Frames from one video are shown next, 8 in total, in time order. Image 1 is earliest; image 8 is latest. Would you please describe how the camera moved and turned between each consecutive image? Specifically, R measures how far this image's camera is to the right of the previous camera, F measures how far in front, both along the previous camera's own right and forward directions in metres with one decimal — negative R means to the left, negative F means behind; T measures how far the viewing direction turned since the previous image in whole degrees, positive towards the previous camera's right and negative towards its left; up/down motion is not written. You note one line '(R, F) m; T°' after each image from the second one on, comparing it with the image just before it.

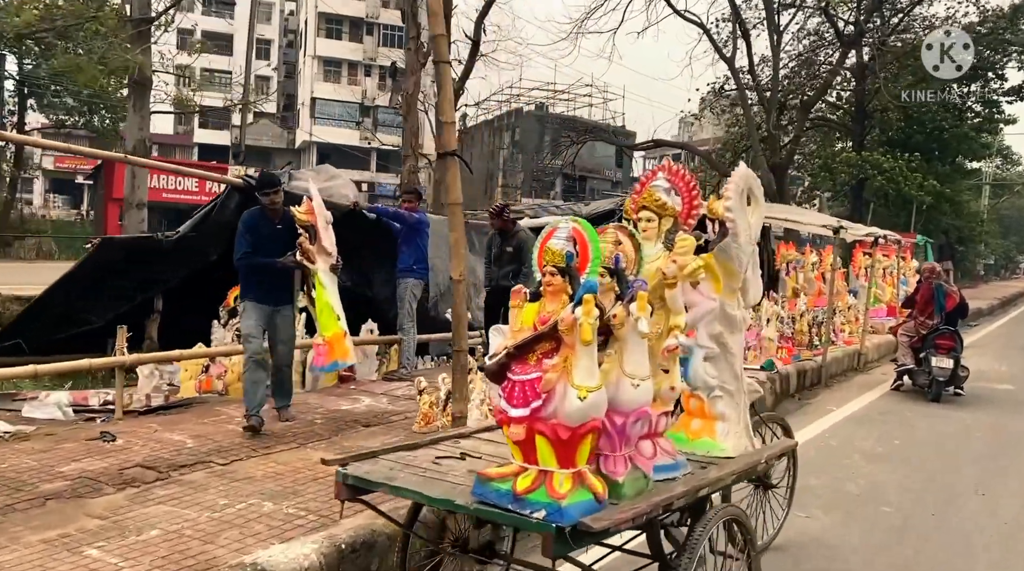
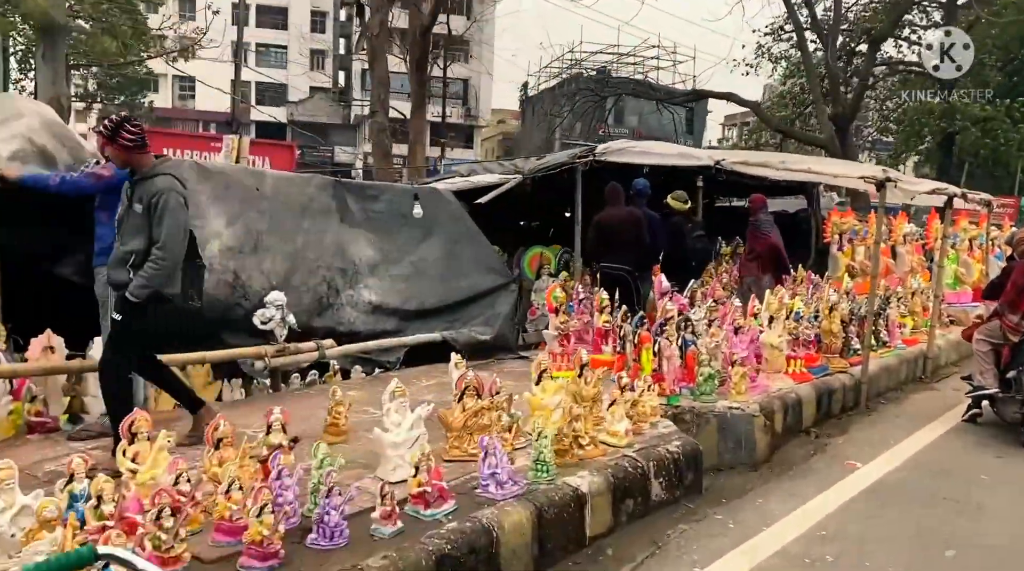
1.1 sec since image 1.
(+1.6, +3.4) m; -5°
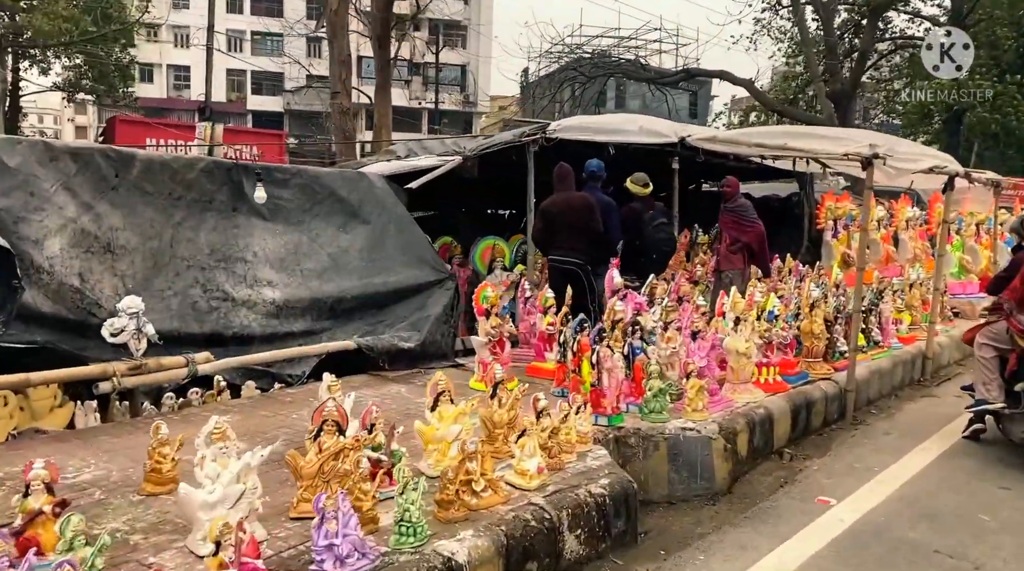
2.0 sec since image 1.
(+0.6, +1.1) m; 0°
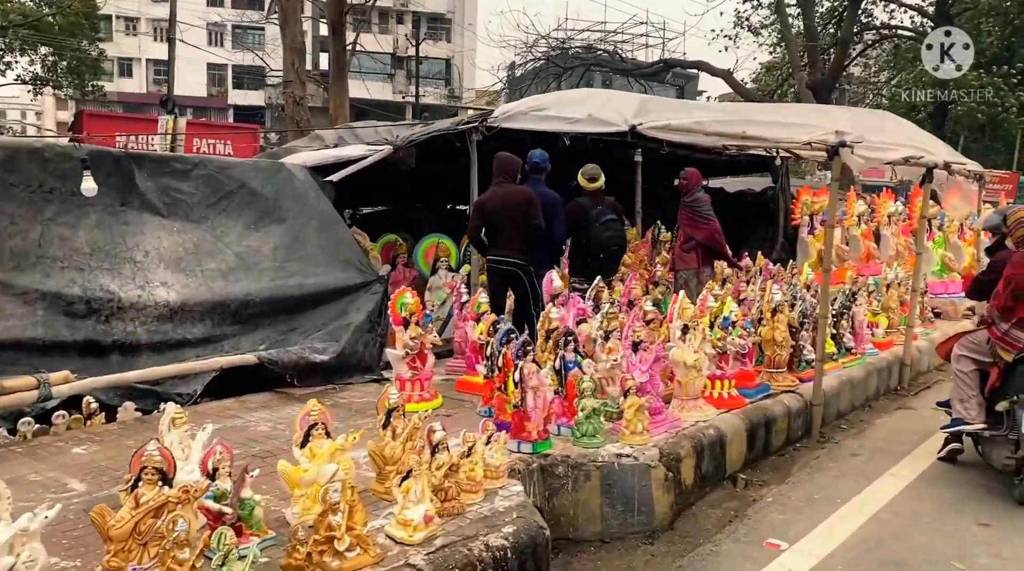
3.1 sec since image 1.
(+0.4, +0.7) m; +1°
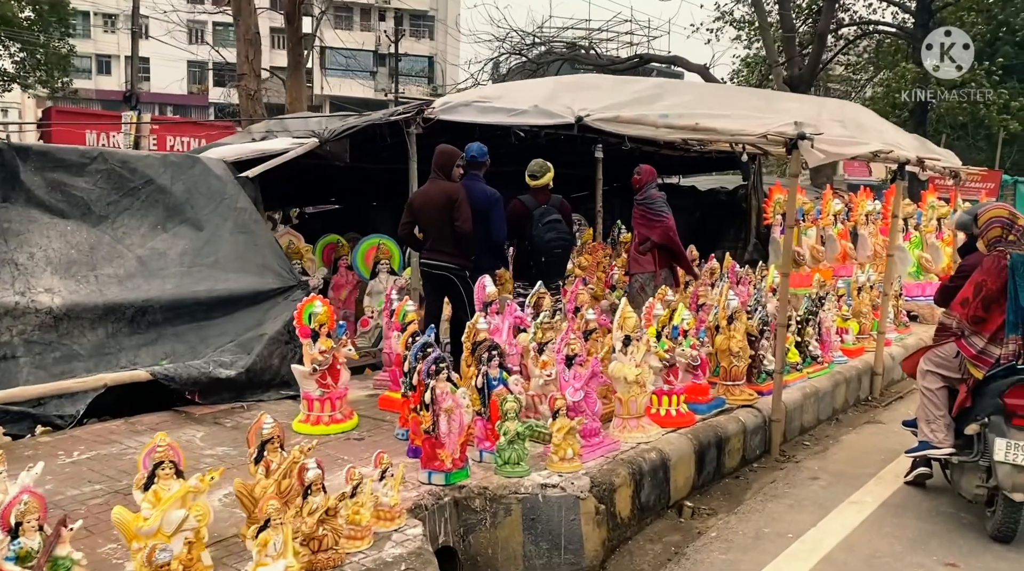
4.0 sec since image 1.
(+0.3, +0.6) m; +1°
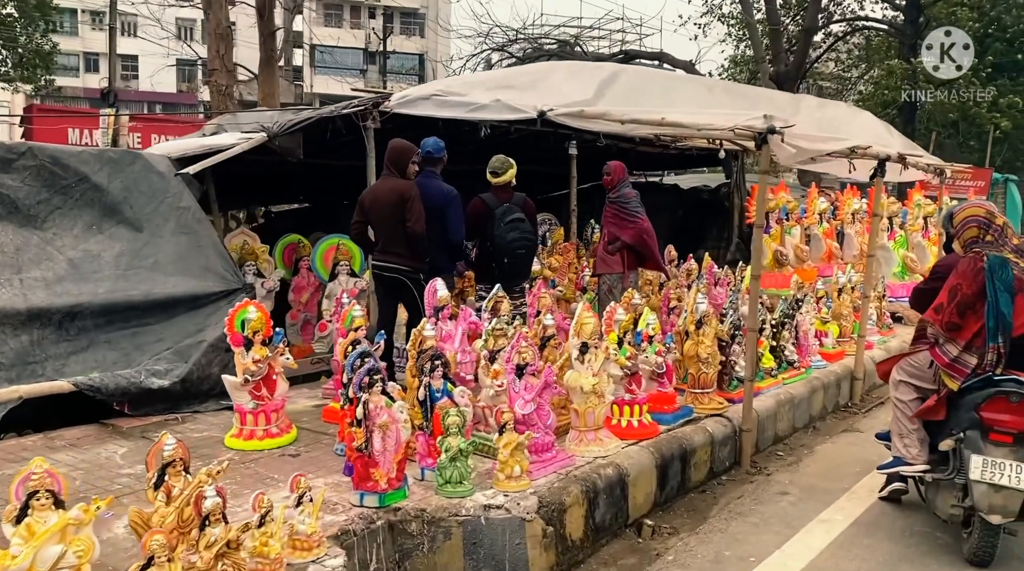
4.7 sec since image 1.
(+0.2, +0.3) m; 0°
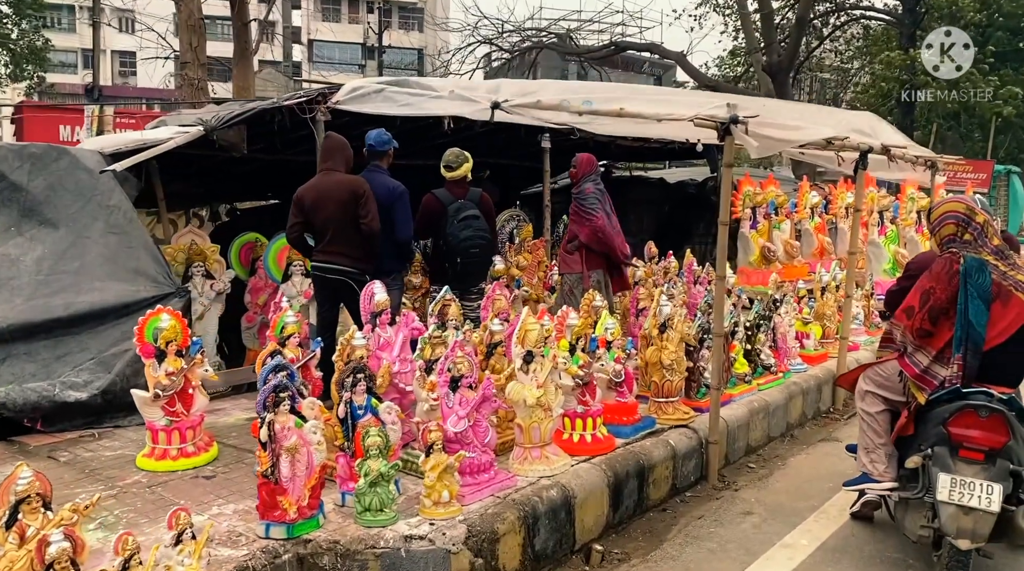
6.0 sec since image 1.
(+0.3, +0.4) m; 0°
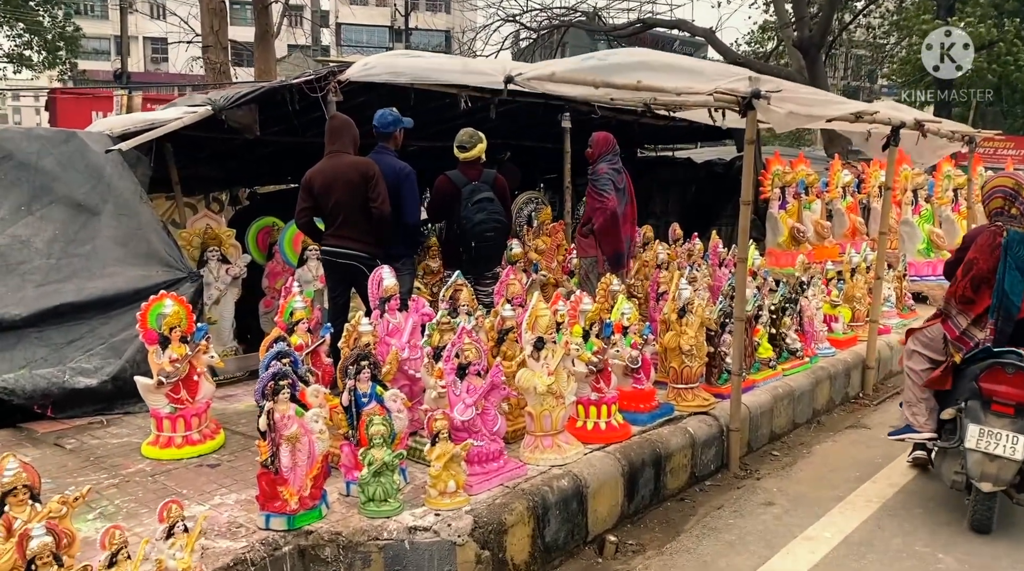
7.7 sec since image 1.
(+0.1, +0.1) m; -2°
